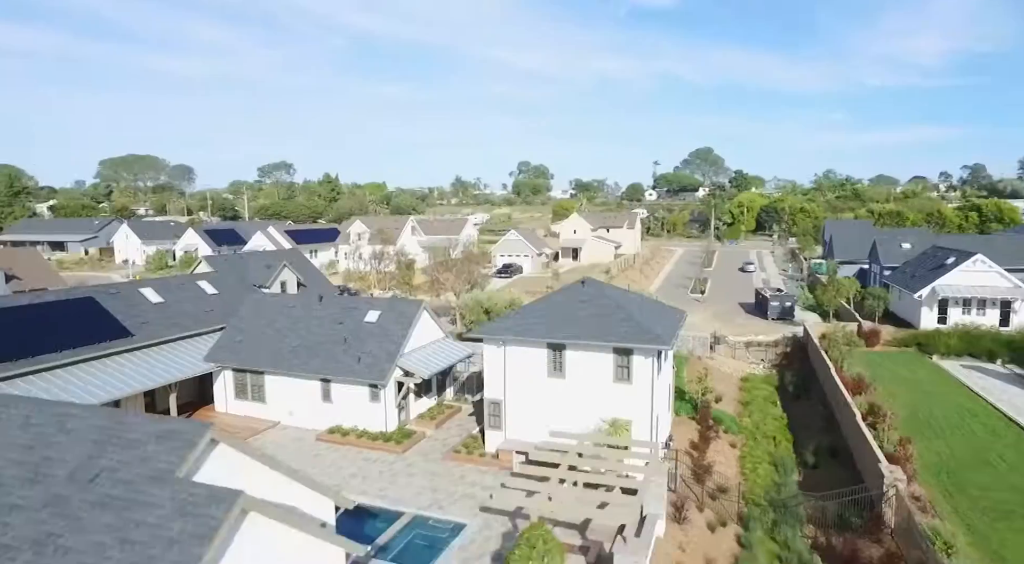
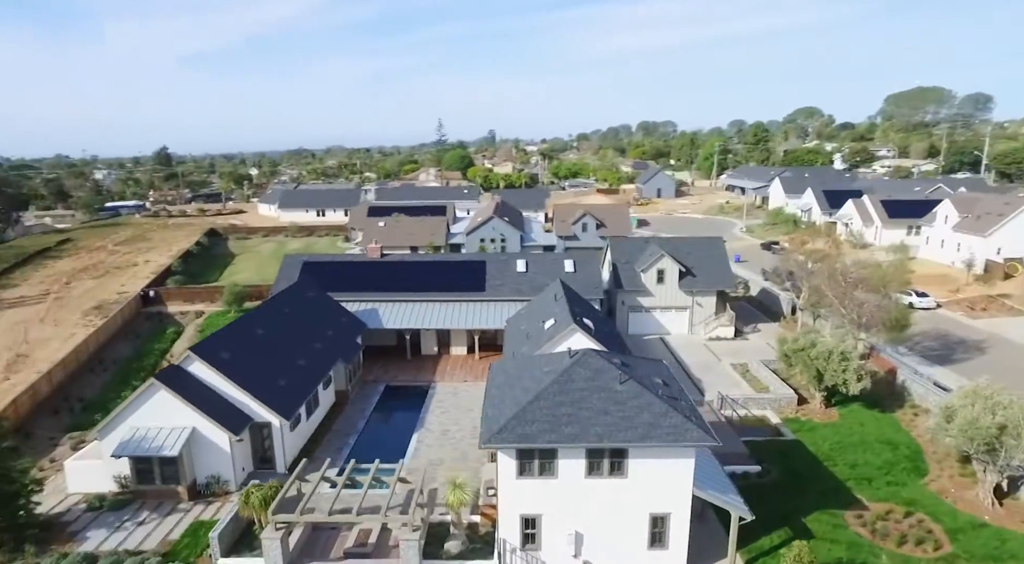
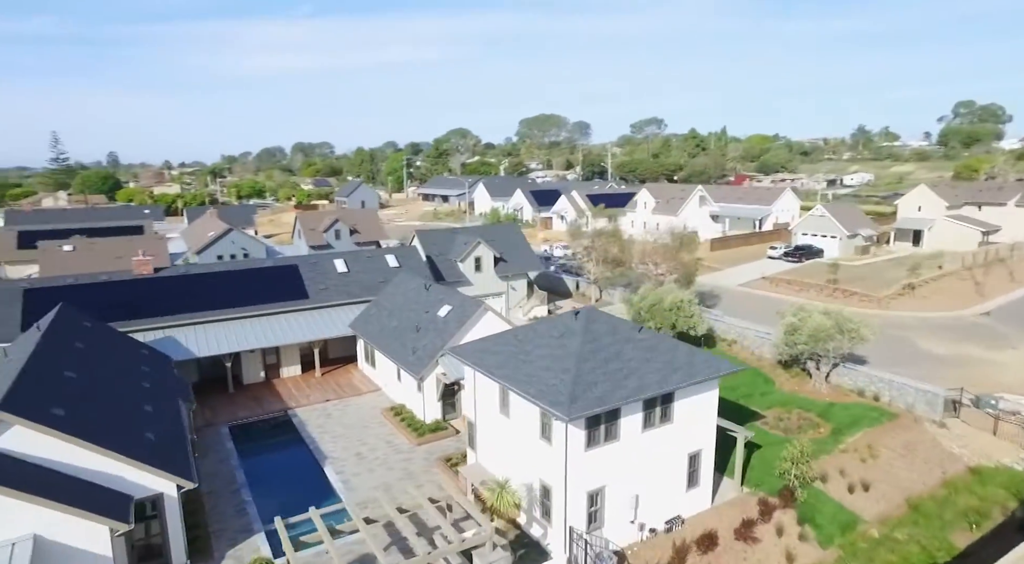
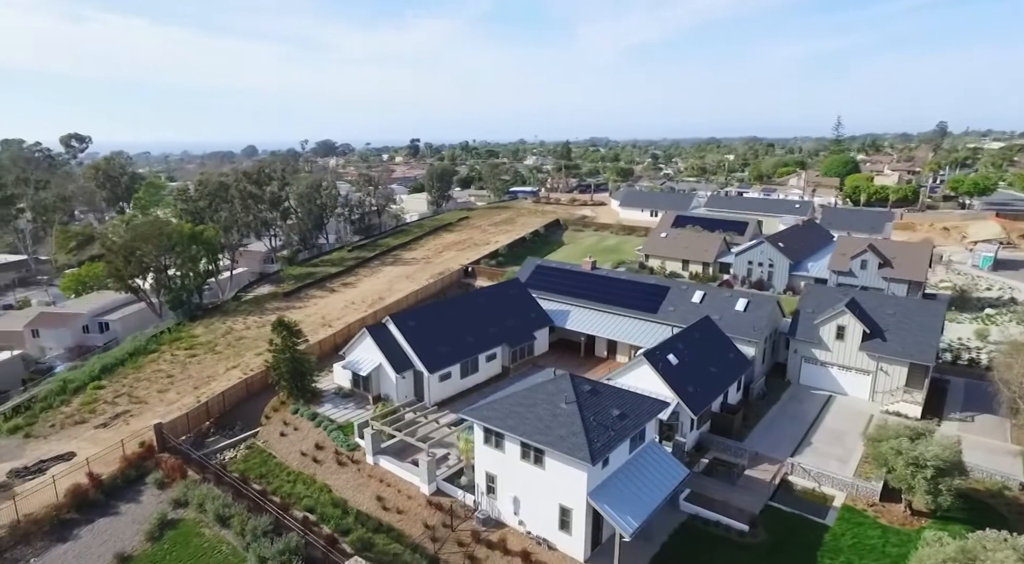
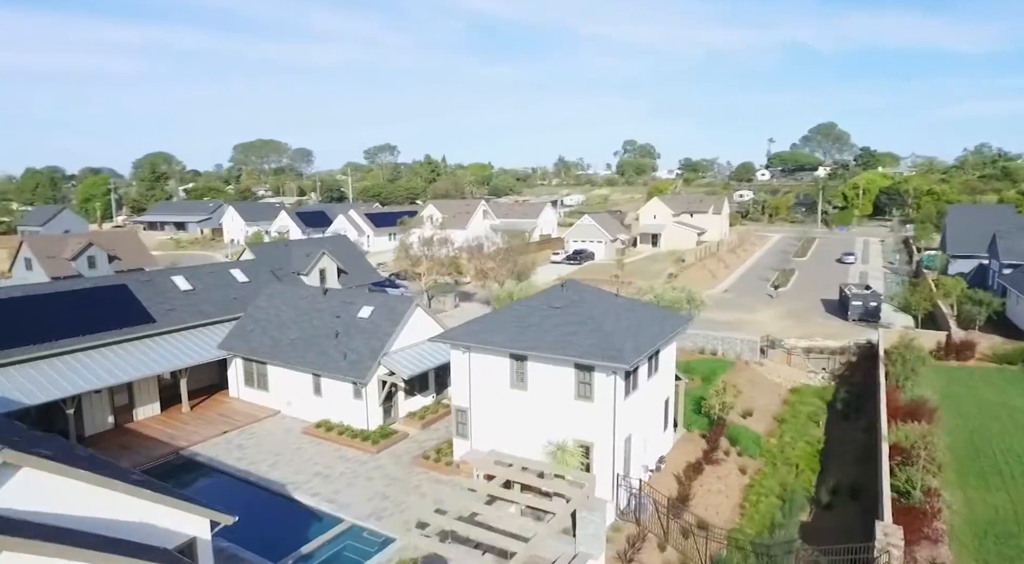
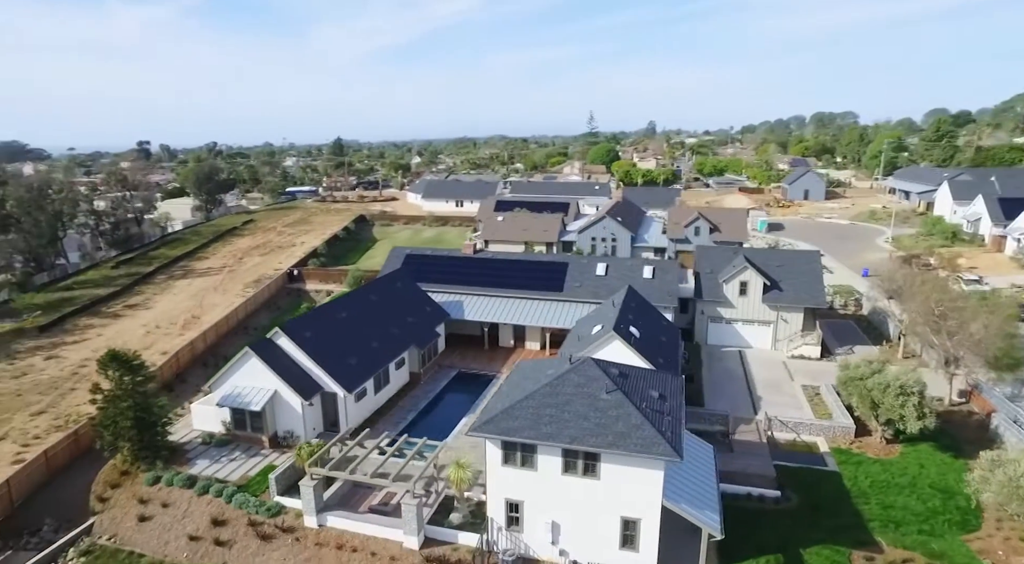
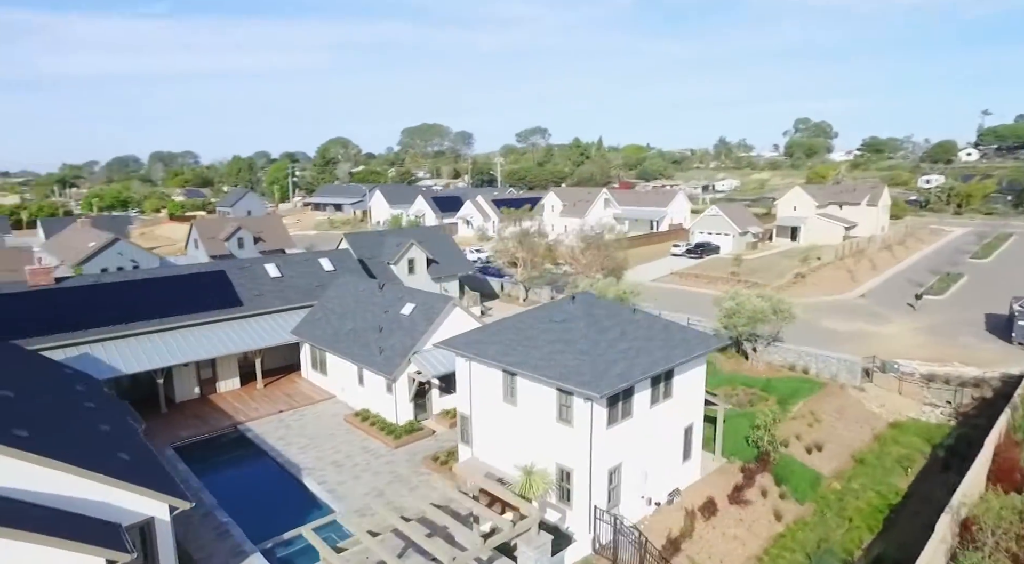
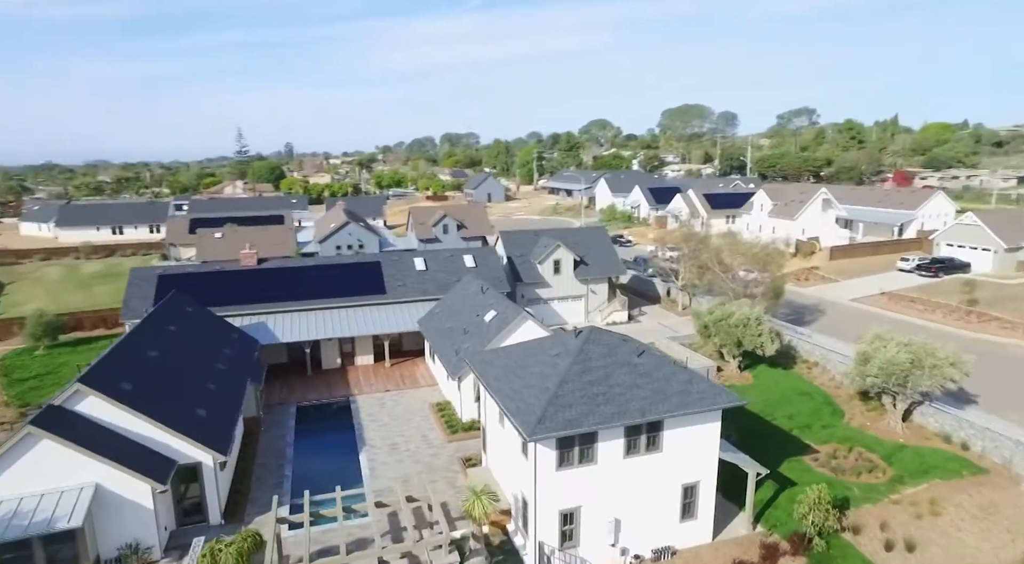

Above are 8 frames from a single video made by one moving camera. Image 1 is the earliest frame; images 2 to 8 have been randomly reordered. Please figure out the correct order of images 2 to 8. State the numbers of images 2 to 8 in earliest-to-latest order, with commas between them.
5, 7, 3, 8, 2, 6, 4
